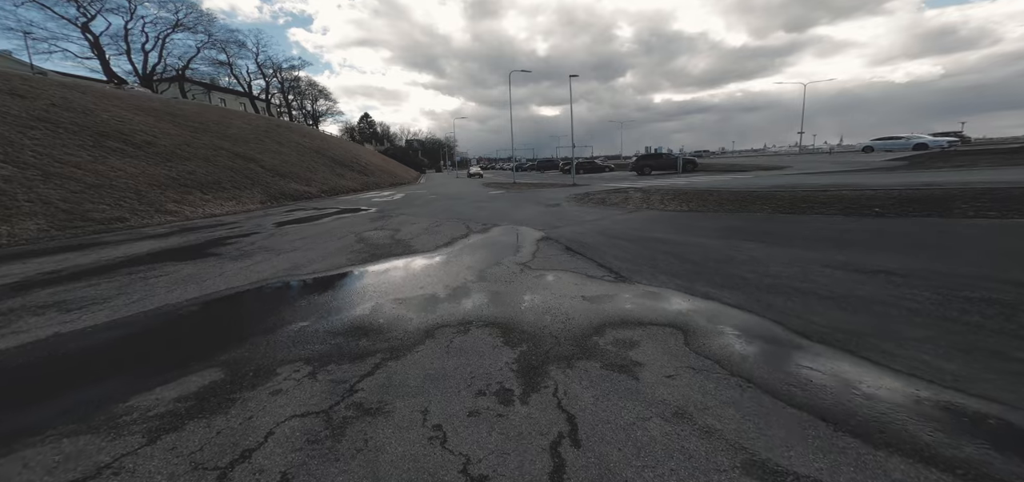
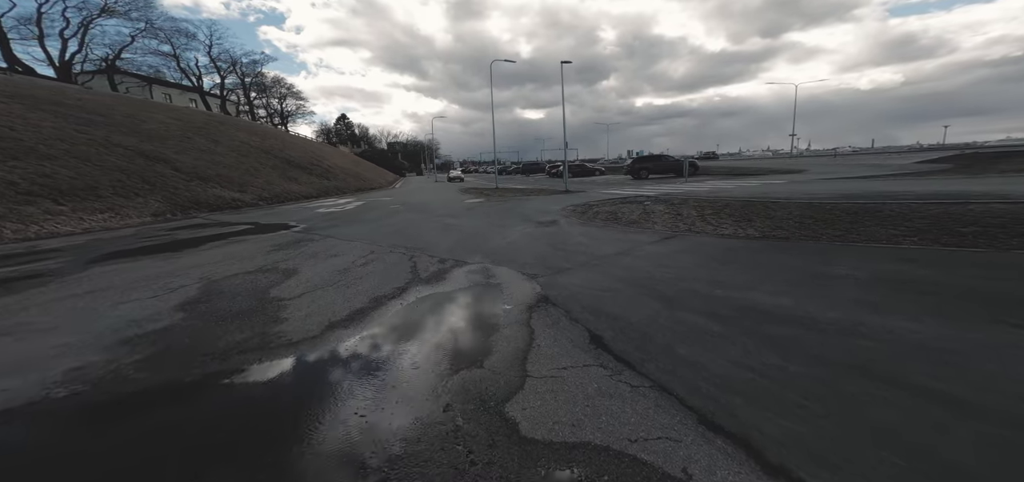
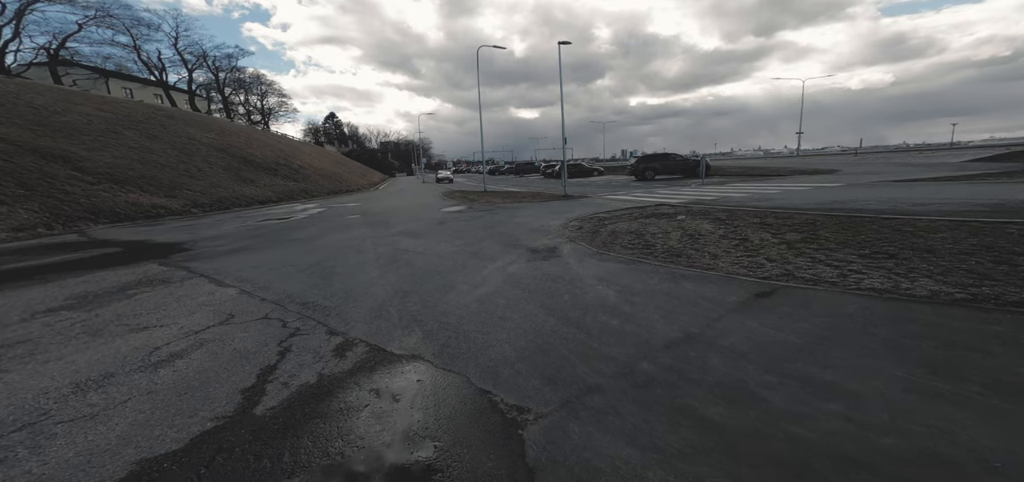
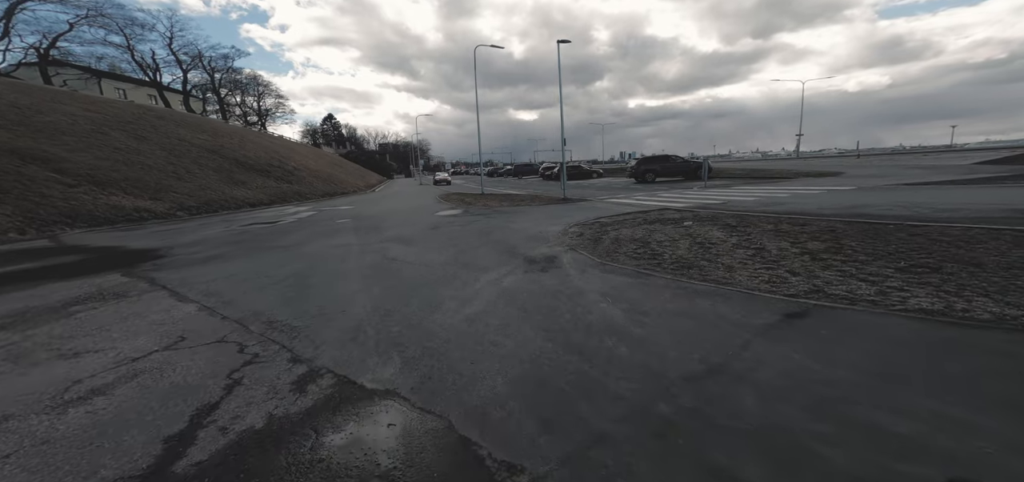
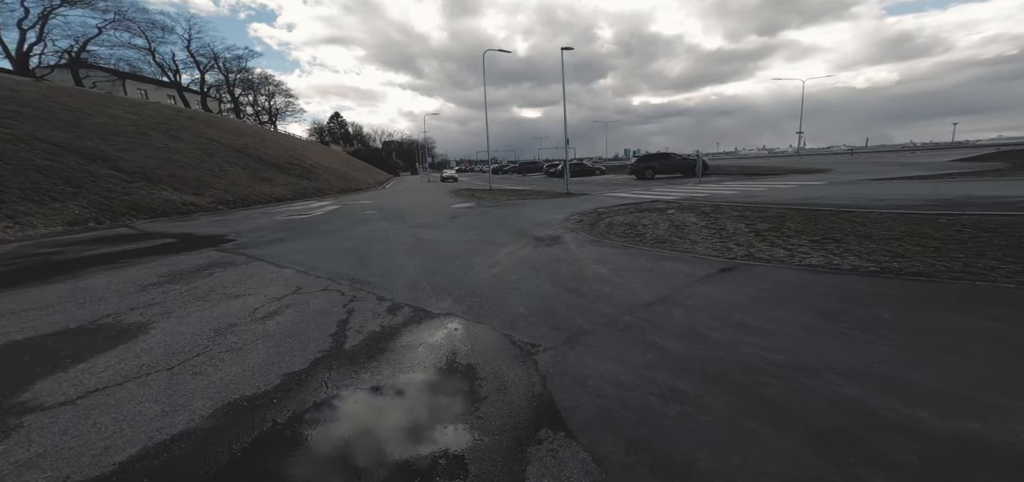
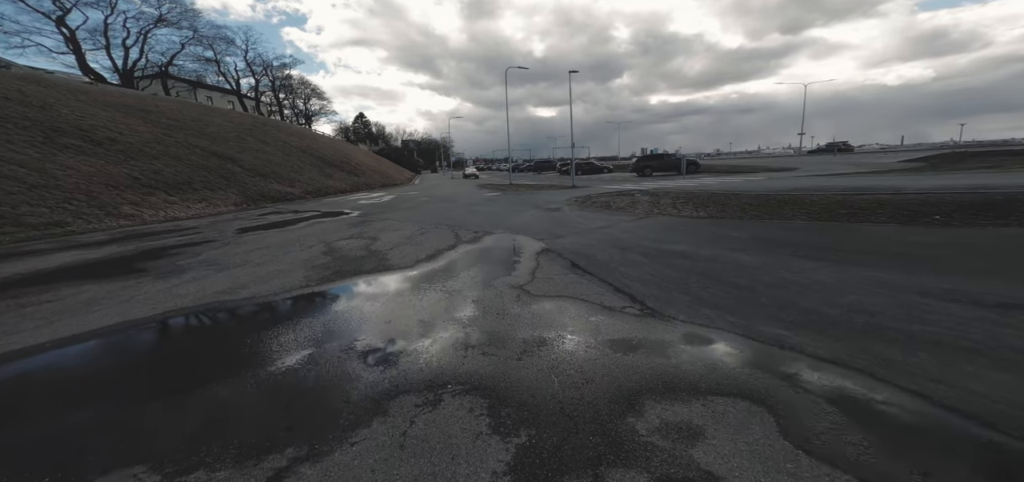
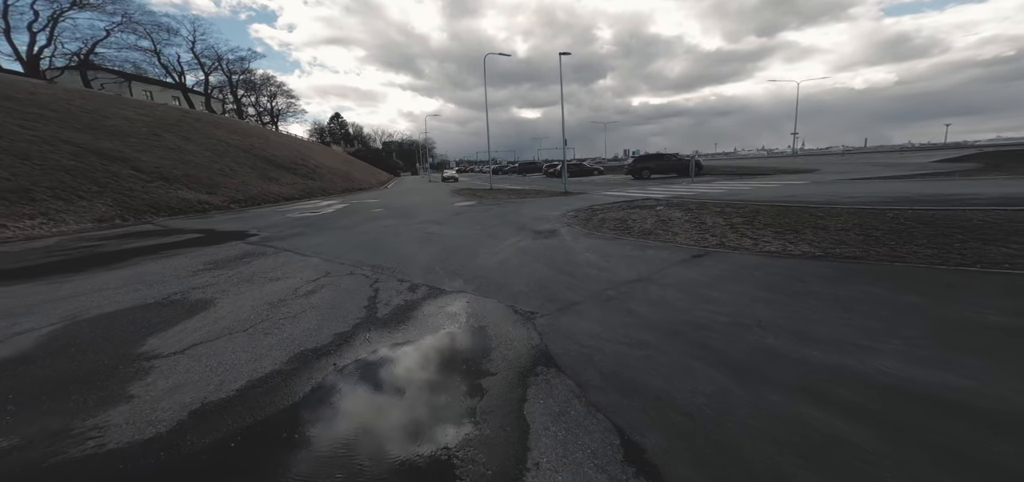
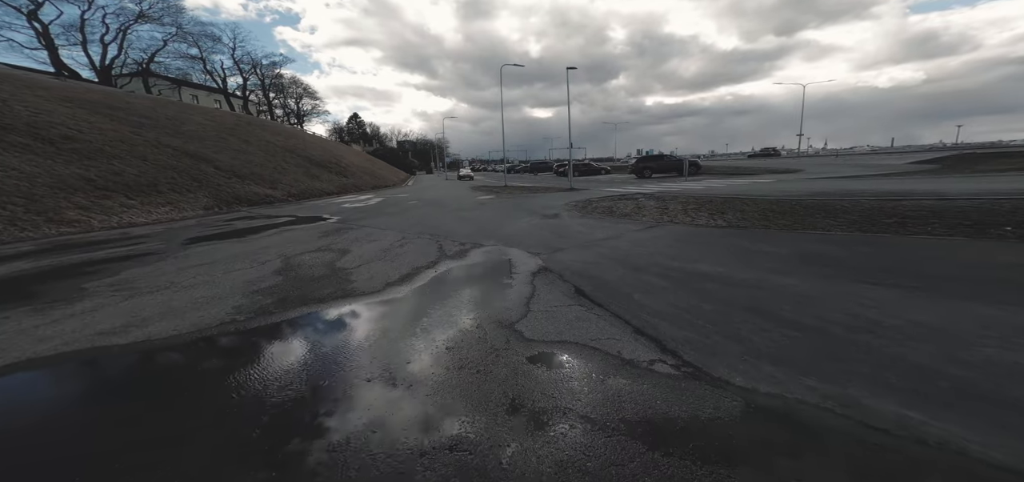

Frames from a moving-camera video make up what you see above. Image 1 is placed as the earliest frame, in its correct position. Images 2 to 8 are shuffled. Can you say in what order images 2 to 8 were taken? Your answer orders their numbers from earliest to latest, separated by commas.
6, 8, 2, 7, 5, 3, 4
